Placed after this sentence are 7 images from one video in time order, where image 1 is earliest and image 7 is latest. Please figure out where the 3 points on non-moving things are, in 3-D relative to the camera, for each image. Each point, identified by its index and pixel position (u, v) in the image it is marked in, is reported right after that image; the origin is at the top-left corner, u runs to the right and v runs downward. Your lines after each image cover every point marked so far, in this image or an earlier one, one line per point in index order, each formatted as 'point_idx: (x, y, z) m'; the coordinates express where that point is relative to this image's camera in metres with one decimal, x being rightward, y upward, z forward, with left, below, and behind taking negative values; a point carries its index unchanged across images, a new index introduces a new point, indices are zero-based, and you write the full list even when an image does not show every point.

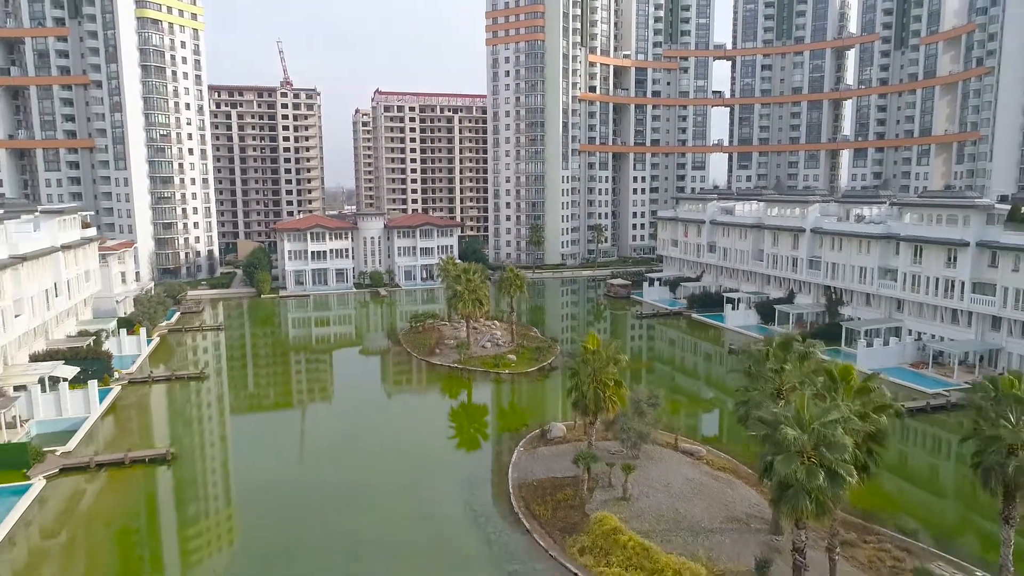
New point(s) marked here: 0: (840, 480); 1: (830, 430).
0: (+6.7, -3.8, +14.8) m
1: (+6.4, -2.8, +14.9) m
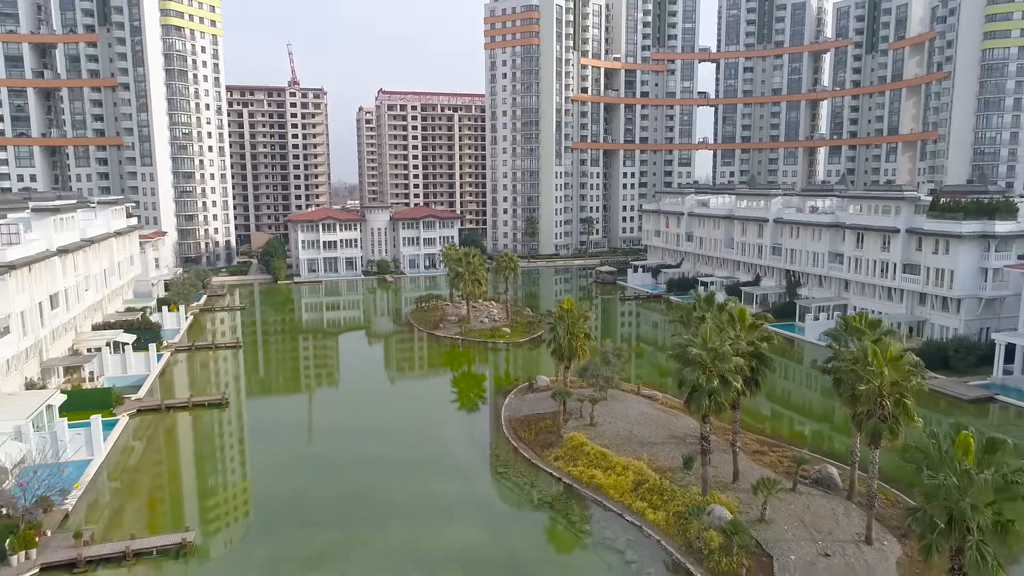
0: (+6.4, -2.8, +21.1) m
1: (+6.1, -1.7, +21.1) m
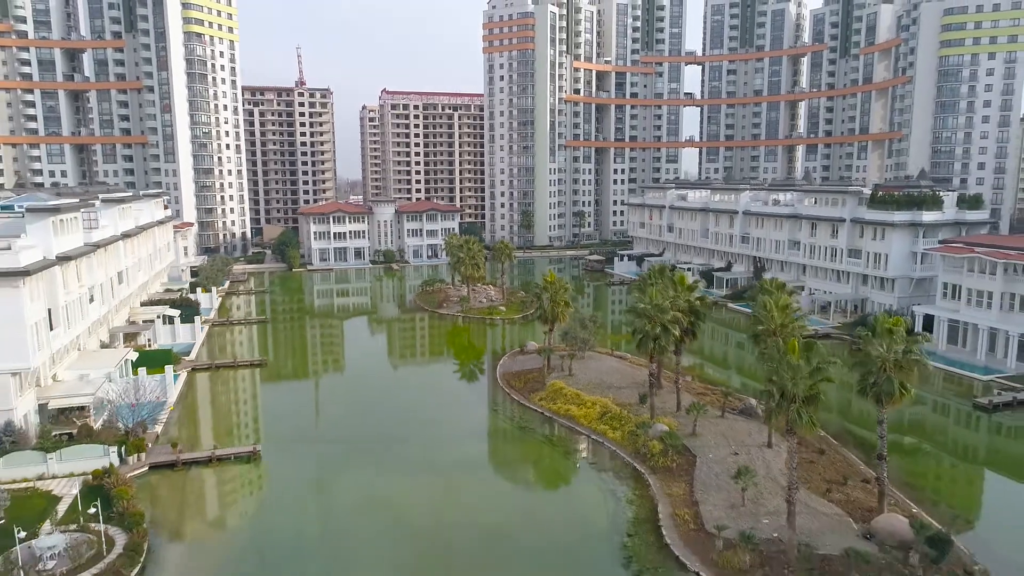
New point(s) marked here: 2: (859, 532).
0: (+6.0, -1.6, +27.6) m
1: (+5.8, -0.6, +27.6) m
2: (+9.6, -6.7, +20.3) m
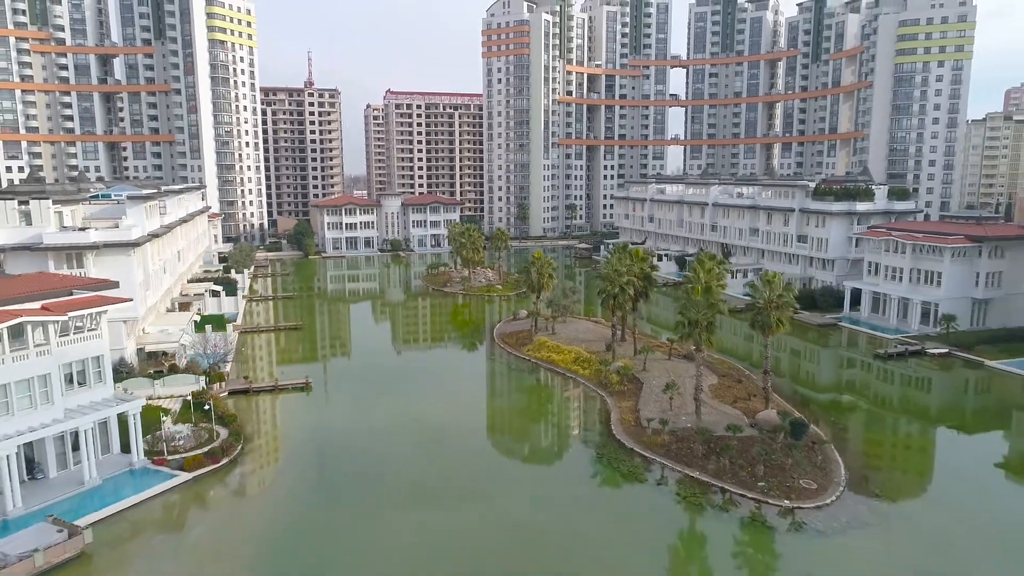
0: (+5.7, -0.1, +35.8) m
1: (+5.4, +0.9, +35.8) m
2: (+9.3, -5.3, +28.6) m
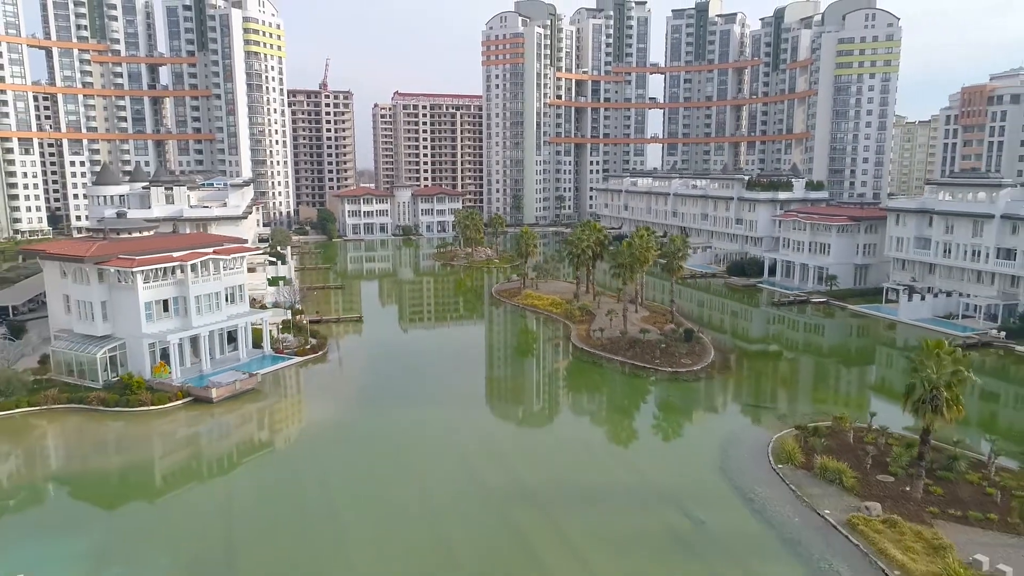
0: (+5.2, +2.5, +50.4) m
1: (+5.0, +3.5, +50.5) m
2: (+8.8, -2.7, +43.3) m
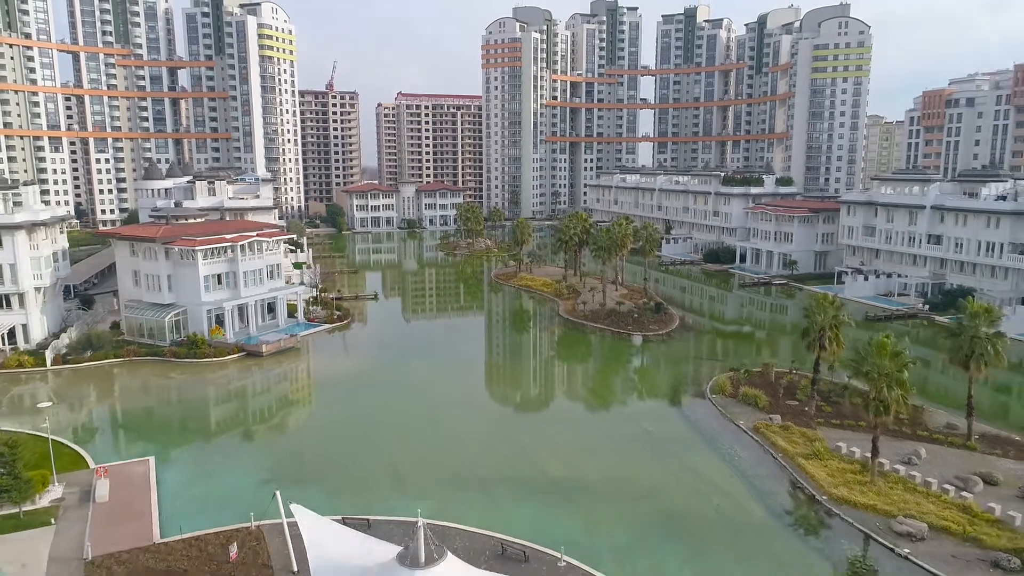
0: (+4.9, +3.9, +57.7) m
1: (+4.7, +5.0, +57.7) m
2: (+8.5, -1.3, +50.5) m
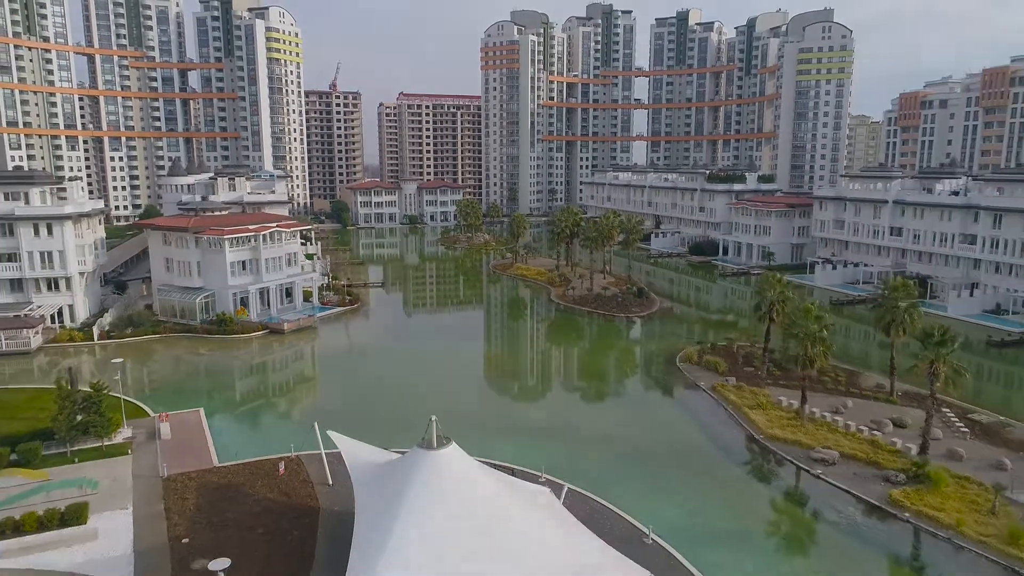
0: (+4.6, +4.9, +62.5) m
1: (+4.3, +6.0, +62.5) m
2: (+8.2, -0.3, +55.3) m
